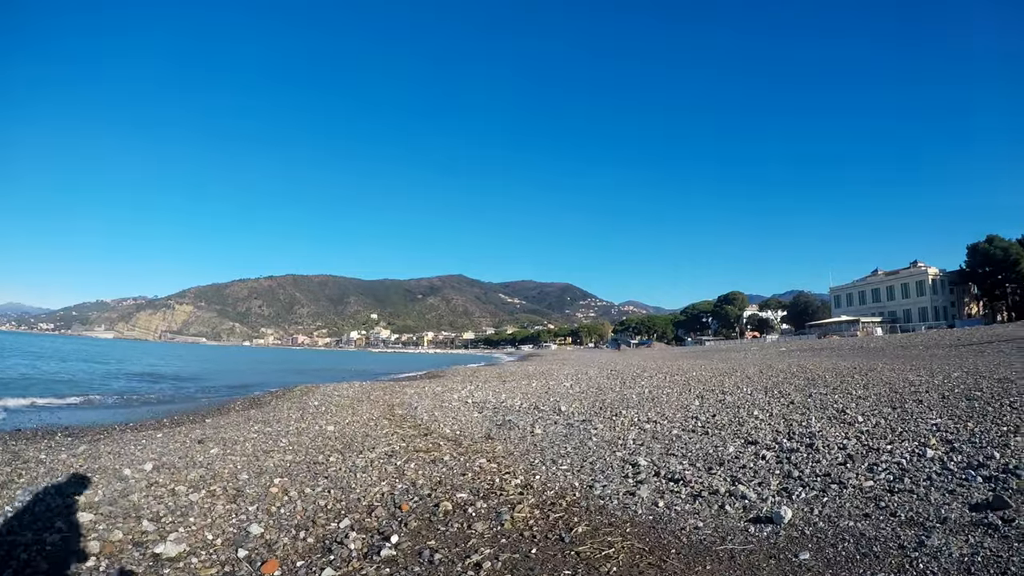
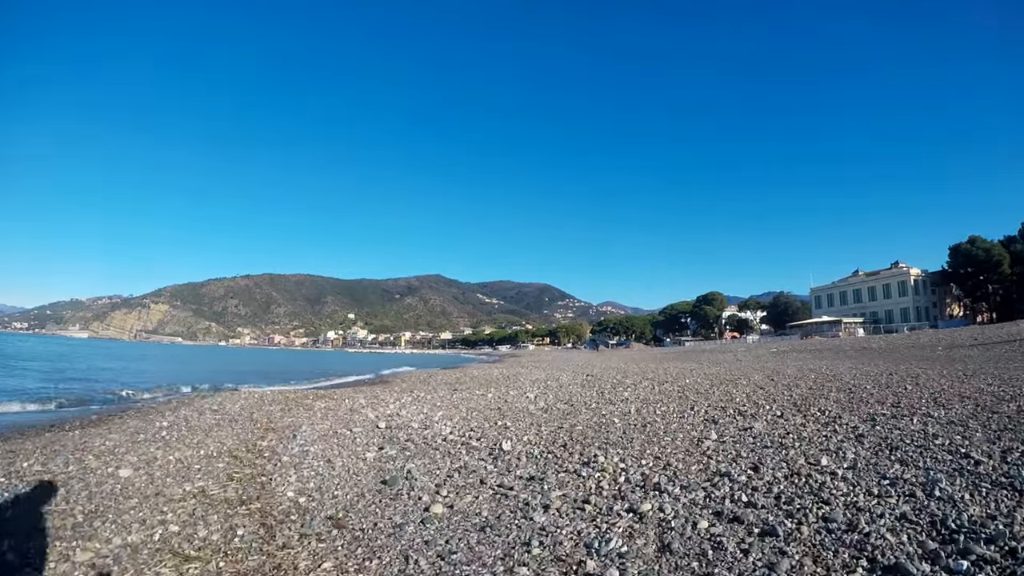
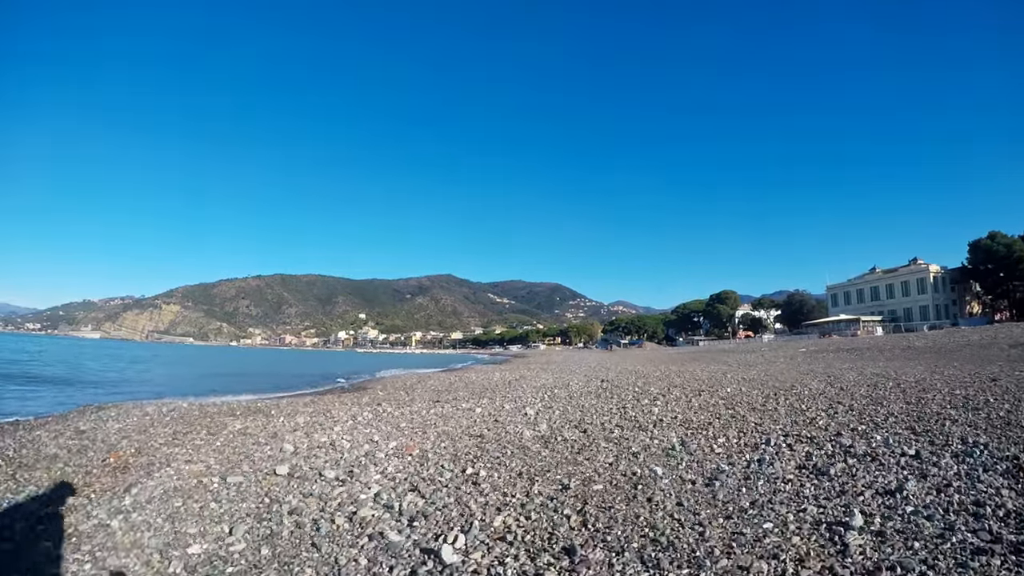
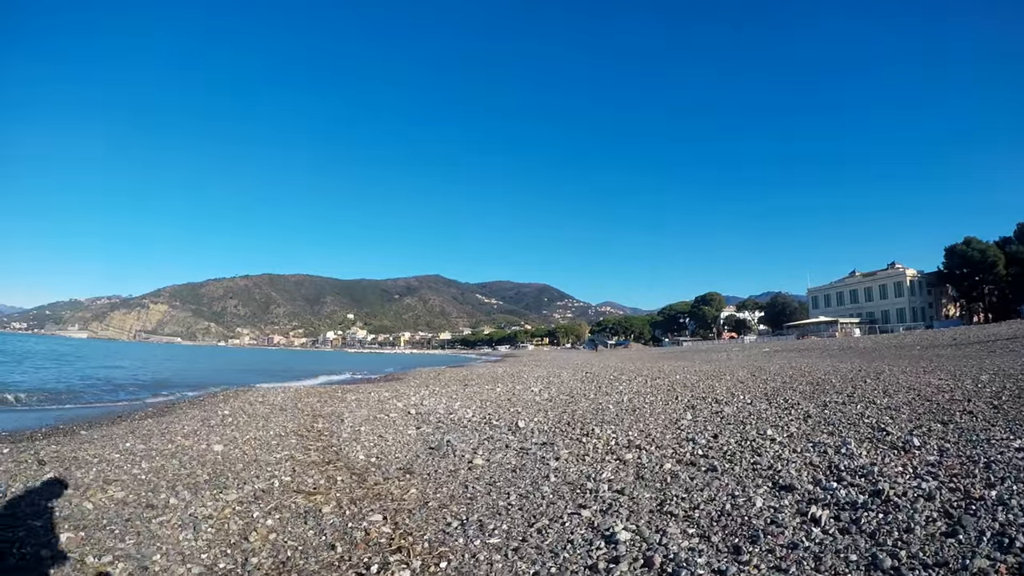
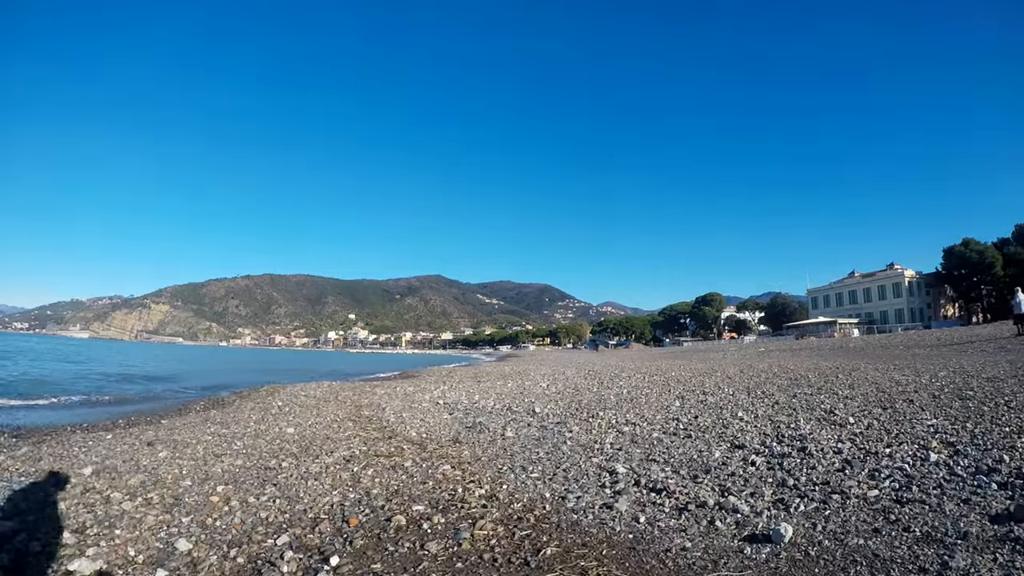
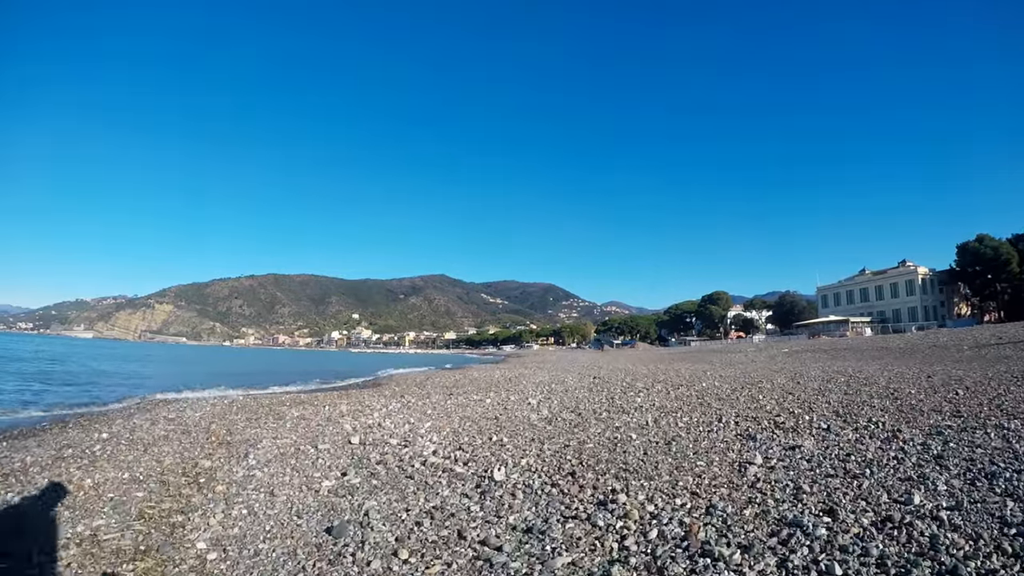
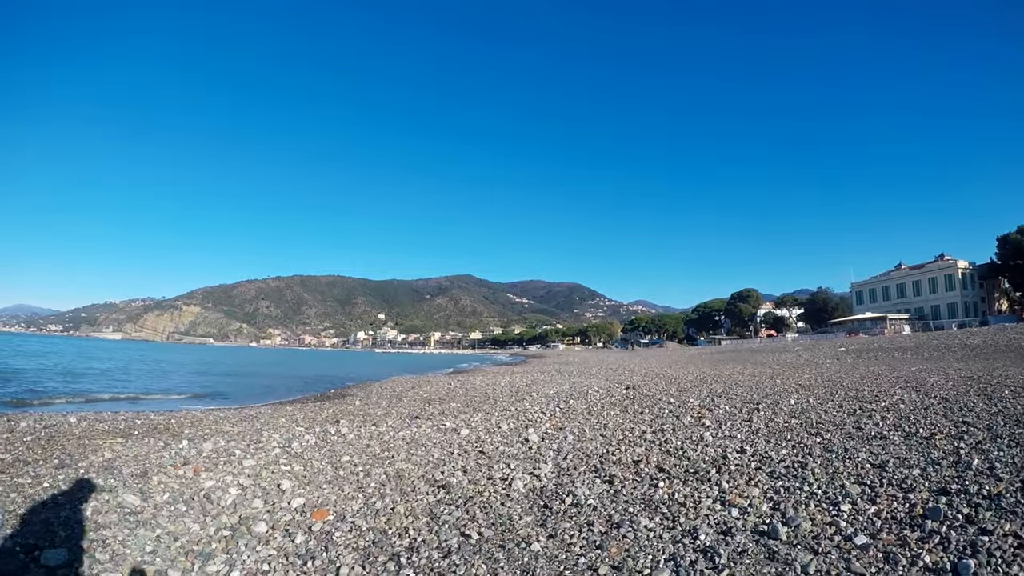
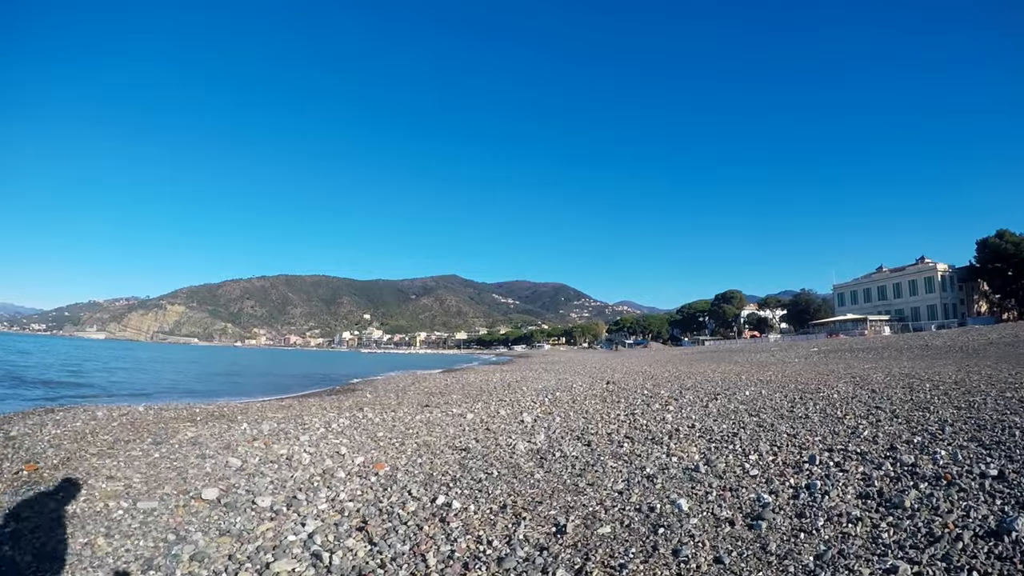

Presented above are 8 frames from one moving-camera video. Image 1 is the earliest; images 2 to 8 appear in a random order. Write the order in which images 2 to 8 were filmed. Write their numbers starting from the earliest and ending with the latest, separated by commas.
5, 4, 2, 6, 3, 8, 7
